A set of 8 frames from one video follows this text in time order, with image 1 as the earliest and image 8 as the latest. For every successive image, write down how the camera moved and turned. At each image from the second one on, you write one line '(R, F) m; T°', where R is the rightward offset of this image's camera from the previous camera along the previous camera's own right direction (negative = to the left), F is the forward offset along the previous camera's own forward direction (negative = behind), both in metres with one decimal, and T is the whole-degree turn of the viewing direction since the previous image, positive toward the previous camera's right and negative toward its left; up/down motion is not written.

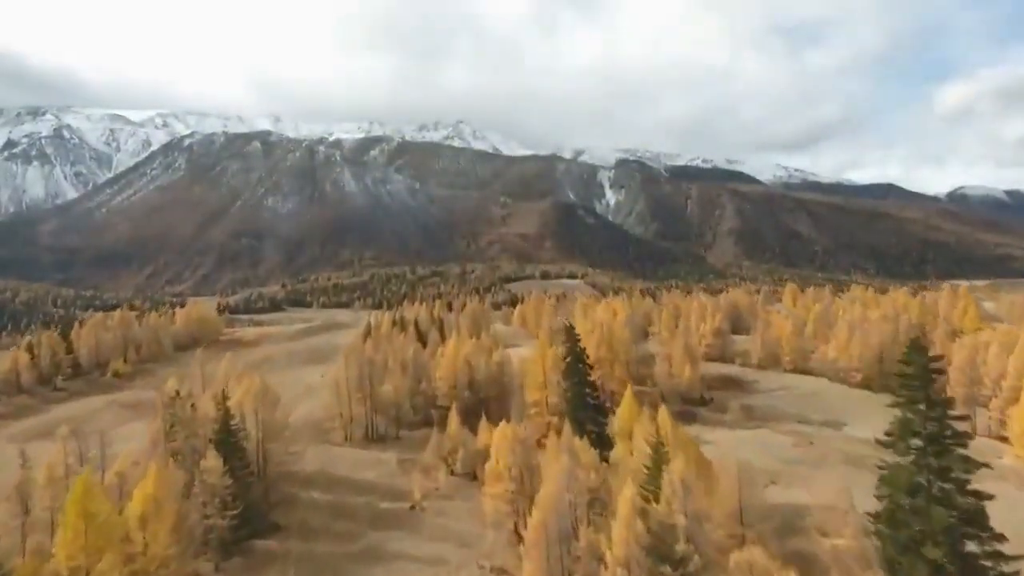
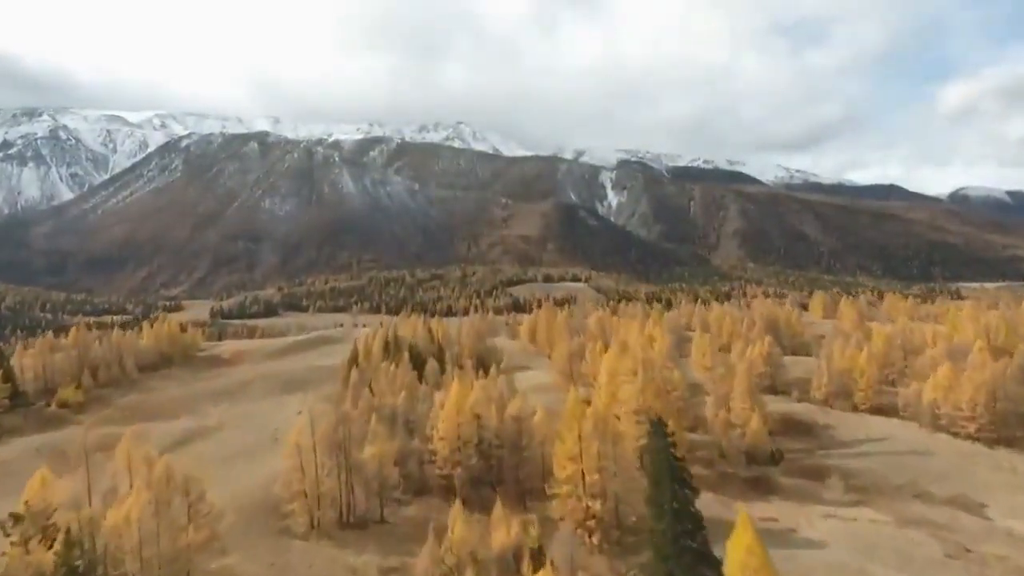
(-0.8, +7.5) m; 0°
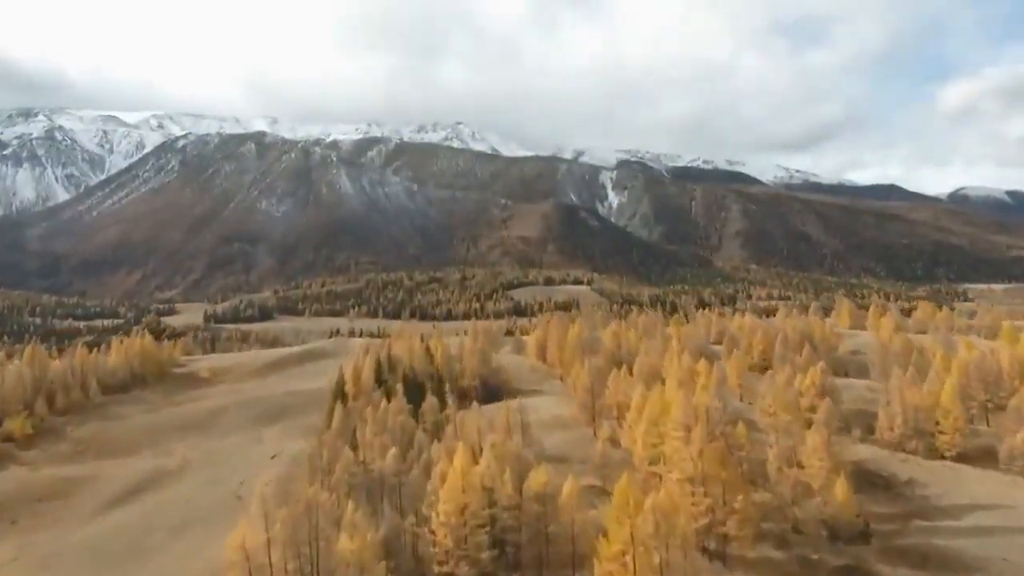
(-0.7, +5.8) m; 0°
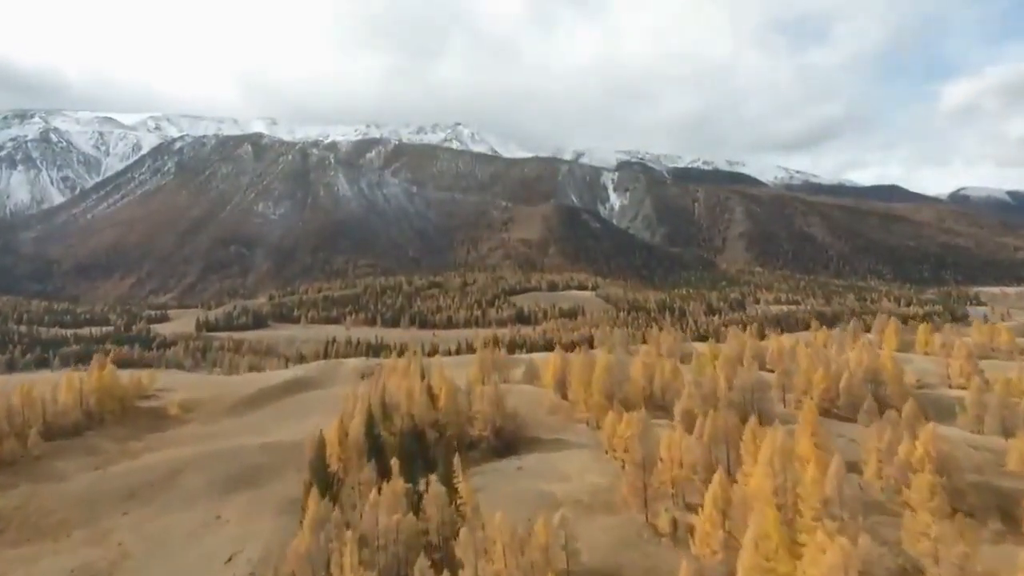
(-1.2, +7.8) m; 0°
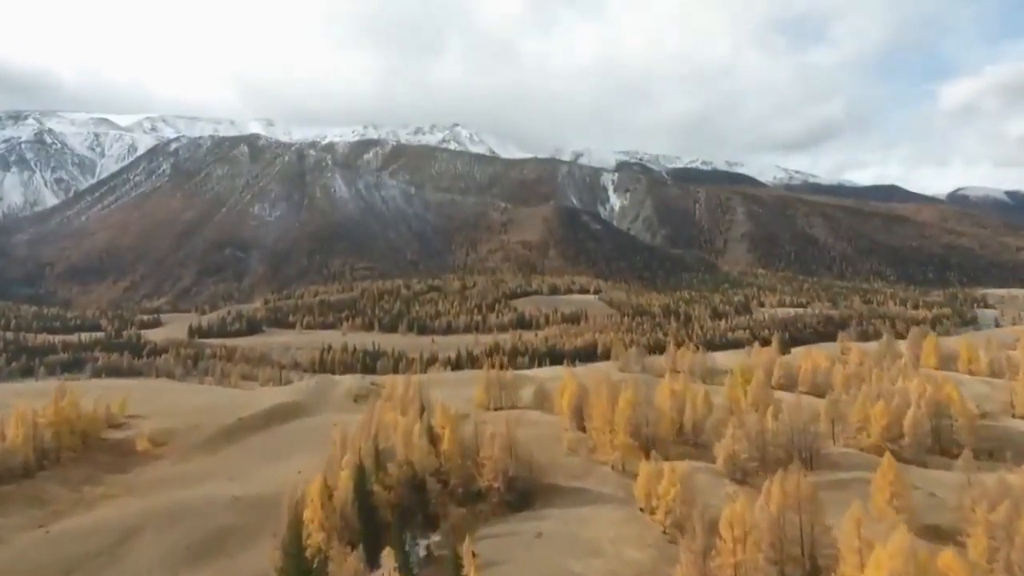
(-0.9, +5.8) m; 0°
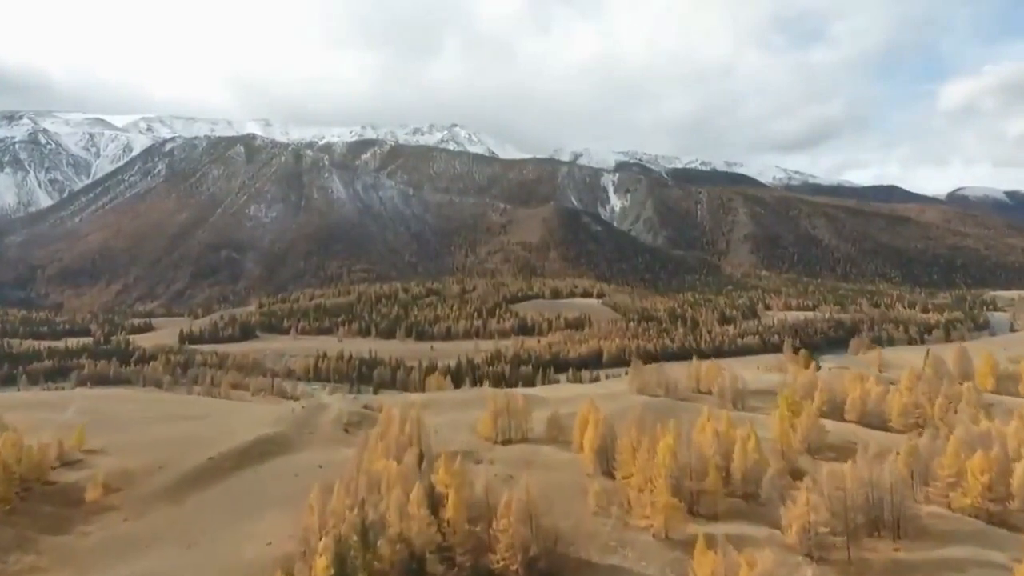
(-1.0, +6.8) m; 0°
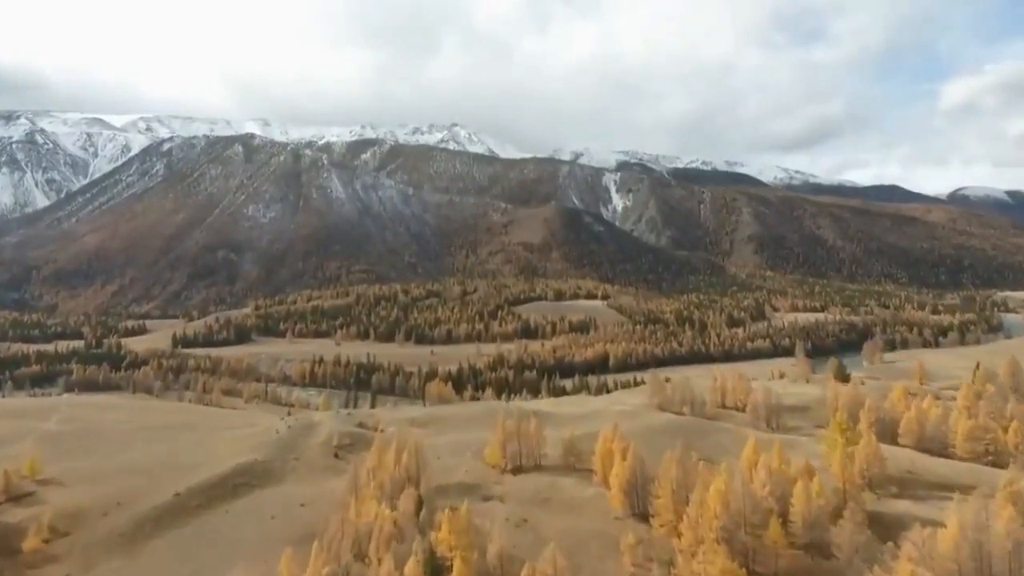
(-0.8, +5.9) m; 0°
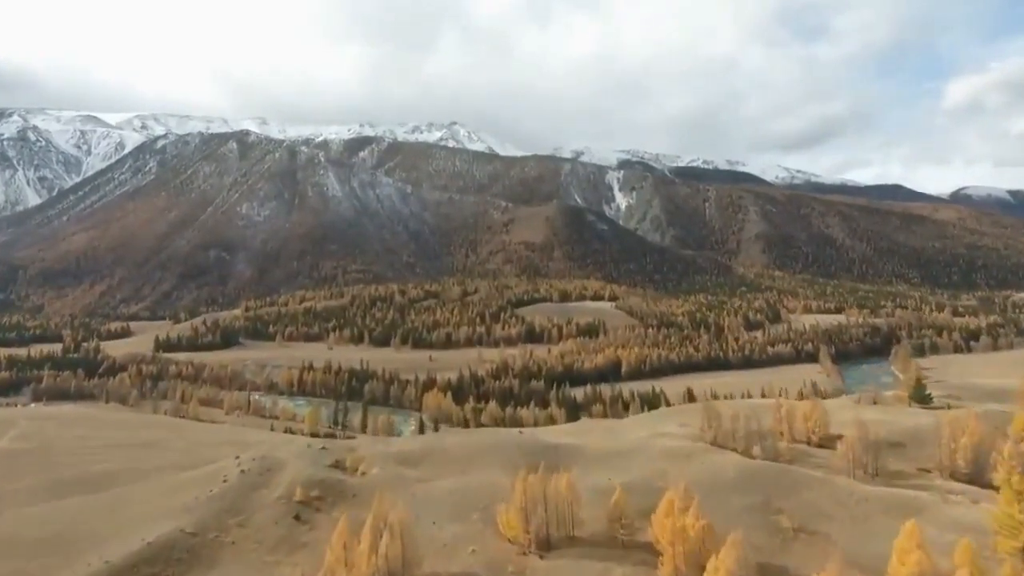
(-1.3, +12.3) m; 0°
